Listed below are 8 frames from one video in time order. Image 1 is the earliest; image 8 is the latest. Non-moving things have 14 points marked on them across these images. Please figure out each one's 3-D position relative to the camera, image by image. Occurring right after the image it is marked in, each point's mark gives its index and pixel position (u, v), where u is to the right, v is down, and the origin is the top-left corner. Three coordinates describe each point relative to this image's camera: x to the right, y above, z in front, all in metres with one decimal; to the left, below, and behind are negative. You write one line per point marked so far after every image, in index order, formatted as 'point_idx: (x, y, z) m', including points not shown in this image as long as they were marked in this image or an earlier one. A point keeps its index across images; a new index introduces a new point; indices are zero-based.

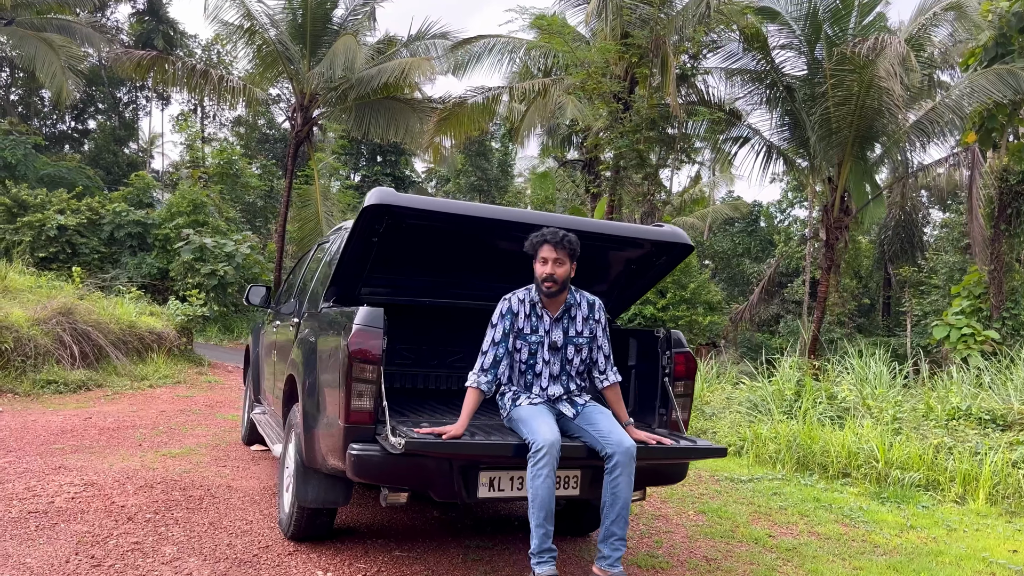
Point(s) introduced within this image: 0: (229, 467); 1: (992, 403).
0: (-2.2, -1.4, +5.9) m
1: (+4.5, -1.1, +7.4) m
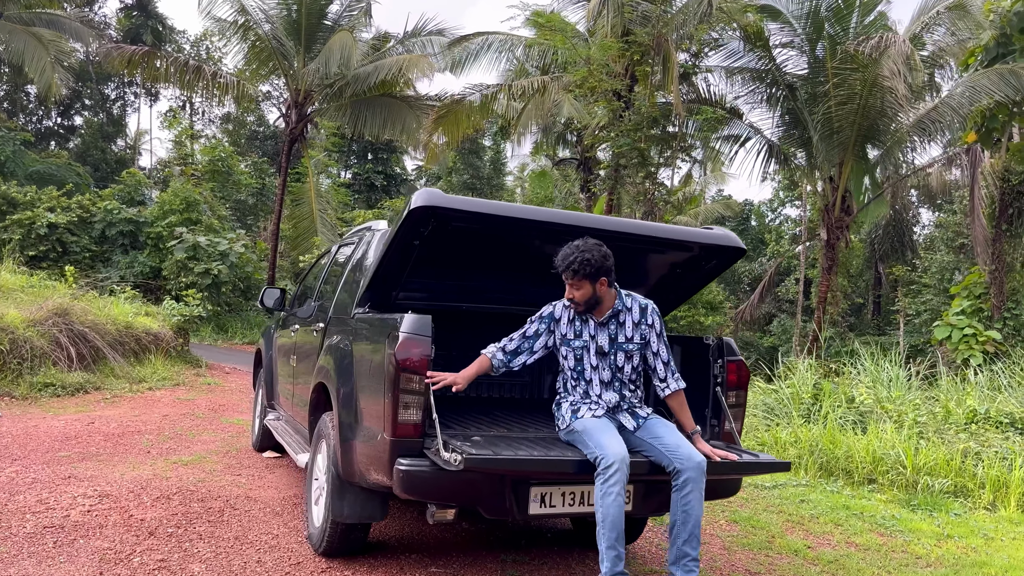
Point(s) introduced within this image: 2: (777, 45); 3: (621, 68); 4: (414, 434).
0: (-2.0, -1.4, +5.7) m
1: (+4.6, -1.1, +7.3) m
2: (+4.0, +3.8, +12.5) m
3: (+1.8, +3.8, +13.7) m
4: (-0.4, -0.6, +3.1) m
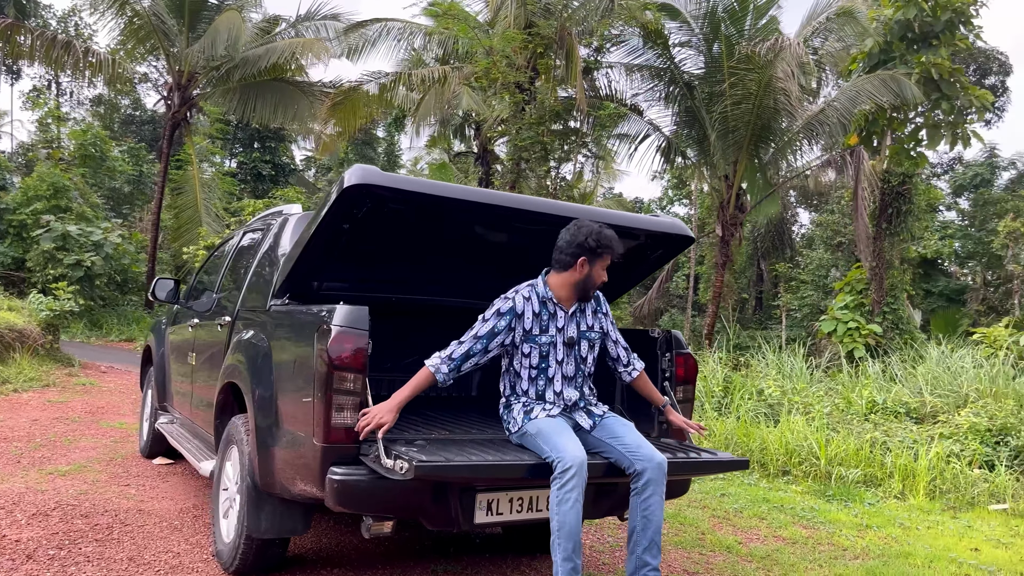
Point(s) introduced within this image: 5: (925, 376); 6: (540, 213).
0: (-2.5, -1.3, +5.2) m
1: (+3.8, -1.1, +7.6) m
2: (+2.5, +3.9, +12.7) m
3: (+0.1, +4.0, +13.6) m
4: (-0.6, -0.5, +2.8) m
5: (+4.1, -0.9, +7.8) m
6: (+0.1, +0.3, +3.2) m
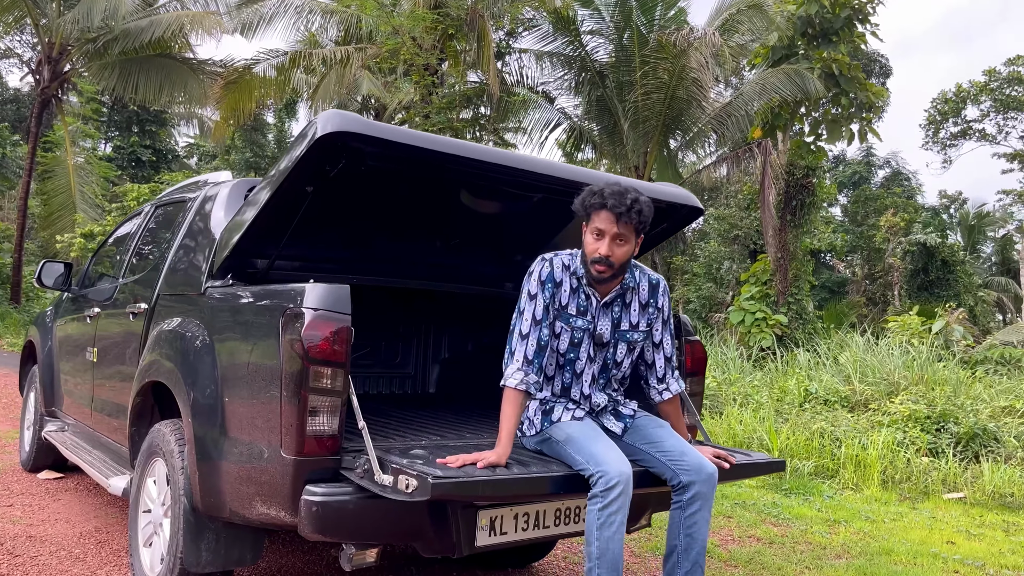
0: (-2.8, -1.2, +4.3) m
1: (+3.2, -0.9, +7.6) m
2: (+1.1, +4.1, +12.4) m
3: (-1.3, +4.1, +13.0) m
4: (-0.5, -0.5, +2.3) m
5: (+3.4, -0.8, +7.9) m
6: (+0.1, +0.4, +2.8) m
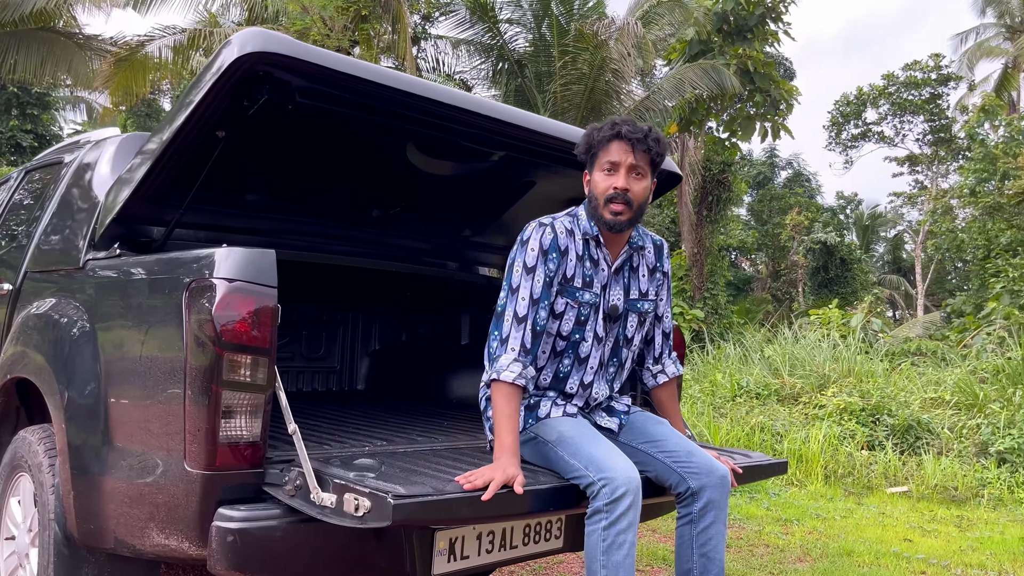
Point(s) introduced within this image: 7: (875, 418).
0: (-3.1, -1.1, +3.6) m
1: (+2.5, -0.9, +7.5) m
2: (-0.1, +4.2, +12.0) m
3: (-2.6, +4.2, +12.3) m
4: (-0.6, -0.4, +1.8) m
5: (+2.7, -0.7, +7.8) m
6: (0.0, +0.5, +2.3) m
7: (+2.9, -1.0, +6.1) m
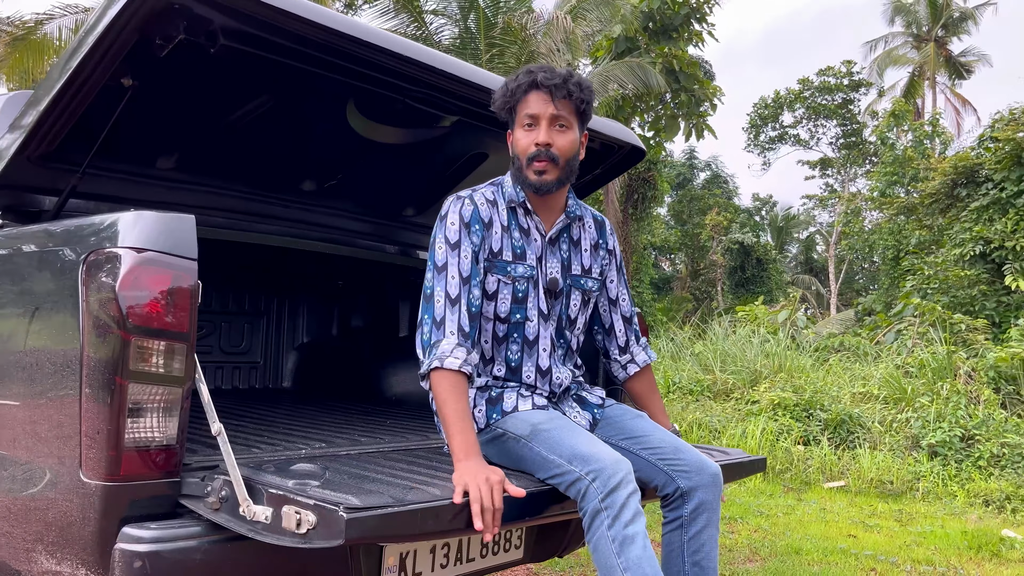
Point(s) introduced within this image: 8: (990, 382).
0: (-3.3, -1.1, +3.0) m
1: (+1.8, -0.8, +7.5) m
2: (-1.2, +4.2, +11.7) m
3: (-3.7, +4.3, +11.8) m
4: (-0.7, -0.3, +1.5) m
5: (+2.0, -0.6, +7.8) m
6: (-0.1, +0.5, +2.1) m
7: (+2.3, -1.0, +6.1) m
8: (+4.0, -0.8, +6.4) m
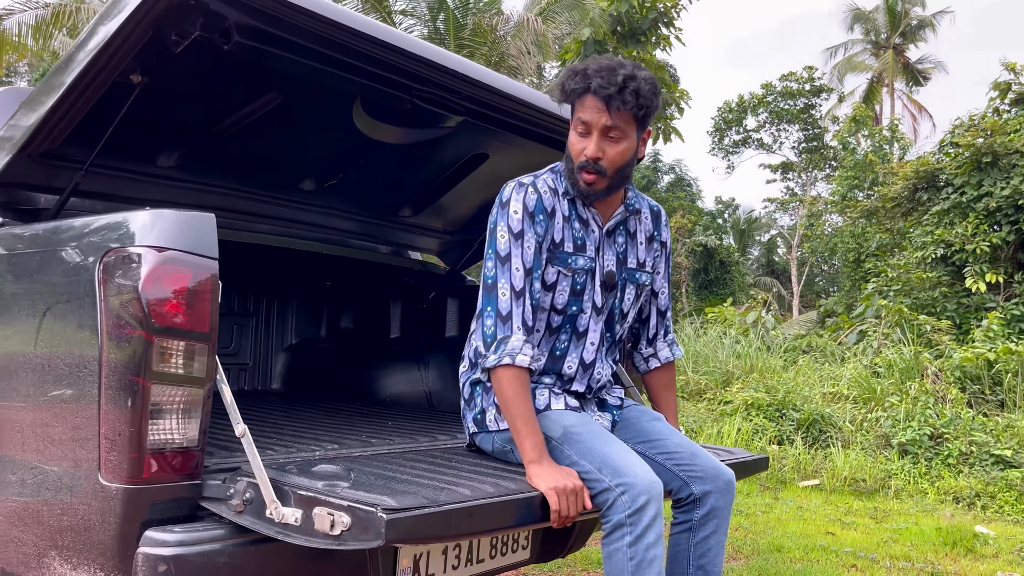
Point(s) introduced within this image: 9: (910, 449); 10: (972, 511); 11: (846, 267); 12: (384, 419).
0: (-3.3, -1.1, +2.9) m
1: (+1.6, -0.8, +7.6) m
2: (-1.6, +4.2, +11.7) m
3: (-4.1, +4.3, +11.6) m
4: (-0.6, -0.3, +1.4) m
5: (+1.7, -0.7, +7.9) m
6: (-0.1, +0.5, +2.1) m
7: (+2.2, -1.0, +6.3) m
8: (+3.8, -0.8, +6.6) m
9: (+3.0, -1.2, +5.8) m
10: (+3.0, -1.5, +5.1) m
11: (+6.7, +0.4, +15.6) m
12: (-0.4, -0.4, +2.5) m
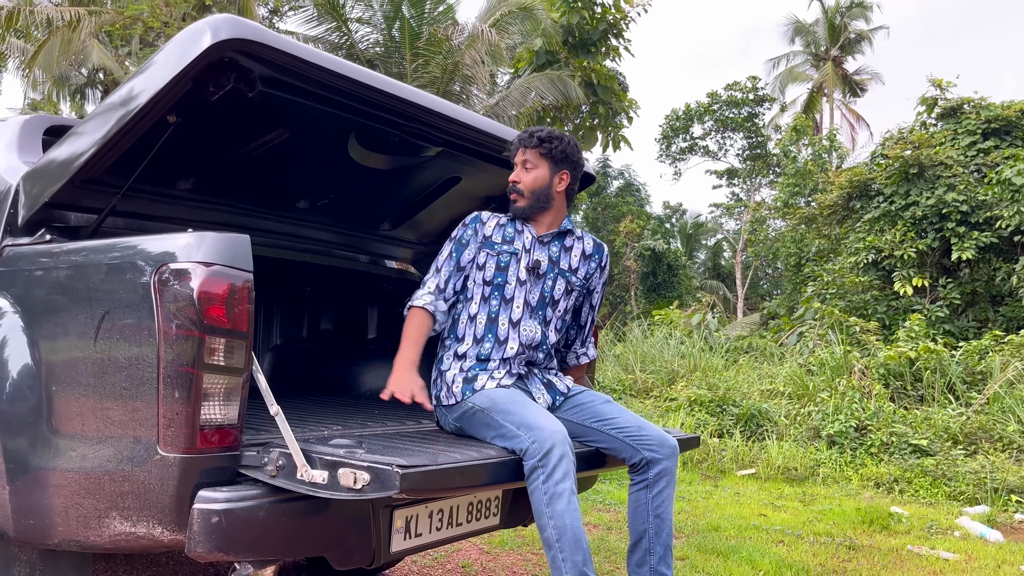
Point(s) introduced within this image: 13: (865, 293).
0: (-3.5, -1.1, +3.0) m
1: (+1.1, -0.9, +8.1) m
2: (-2.3, +4.2, +12.0) m
3: (-4.8, +4.2, +11.7) m
4: (-0.7, -0.4, +1.8) m
5: (+1.3, -0.7, +8.4) m
6: (-0.2, +0.5, +2.5) m
7: (+1.8, -1.0, +6.8) m
8: (+3.4, -0.8, +7.2) m
9: (+2.6, -1.2, +6.3) m
10: (+2.7, -1.5, +5.6) m
11: (+5.8, +0.4, +16.3) m
12: (-0.5, -0.4, +2.8) m
13: (+4.3, -0.1, +9.6) m
